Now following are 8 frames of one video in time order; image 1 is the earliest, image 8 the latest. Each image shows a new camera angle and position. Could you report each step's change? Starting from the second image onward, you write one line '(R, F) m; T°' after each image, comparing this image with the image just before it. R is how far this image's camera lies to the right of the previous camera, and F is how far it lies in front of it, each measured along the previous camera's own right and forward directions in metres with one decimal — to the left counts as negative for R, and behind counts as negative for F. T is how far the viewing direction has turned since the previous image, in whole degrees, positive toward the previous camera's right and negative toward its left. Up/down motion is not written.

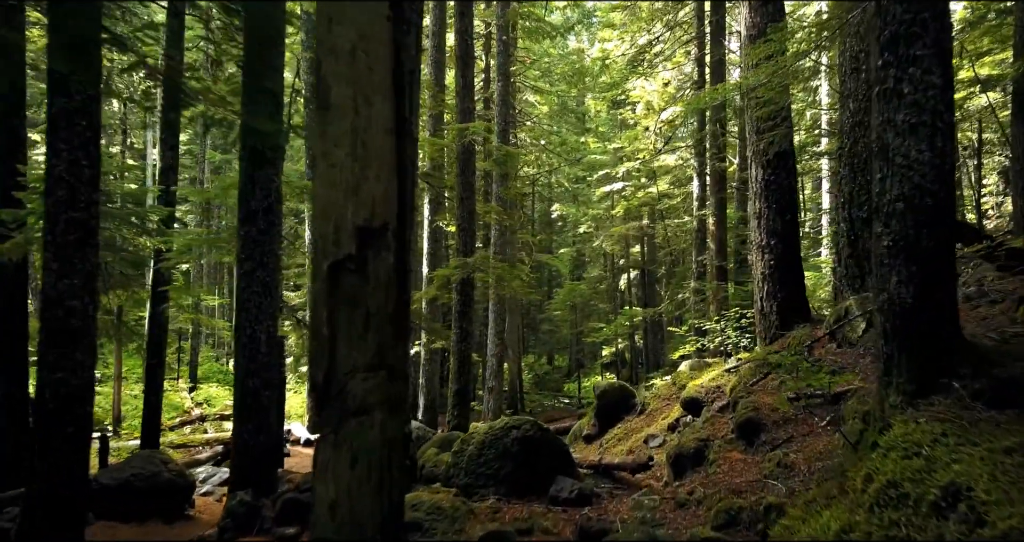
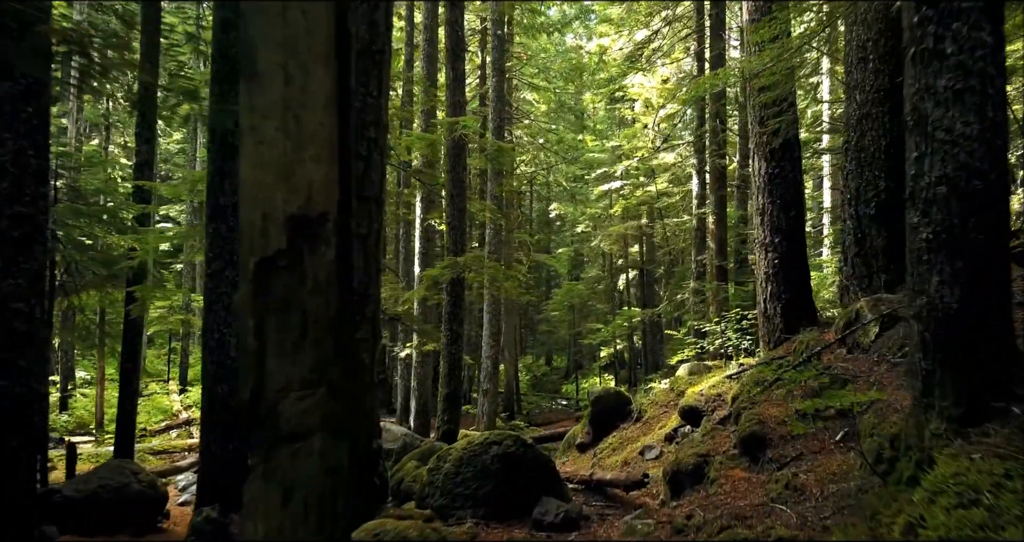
(+0.1, +0.4) m; 0°
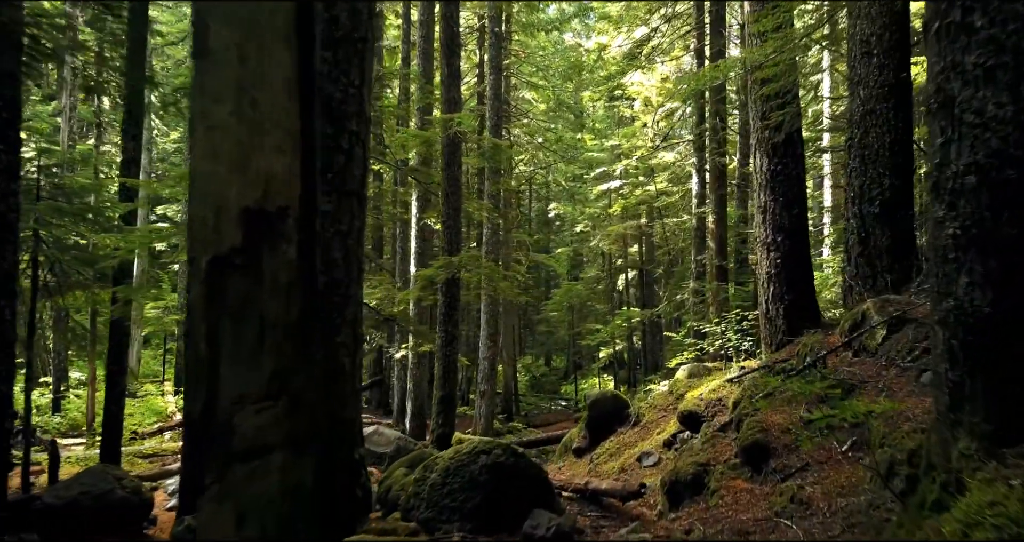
(+0.1, +0.2) m; 0°
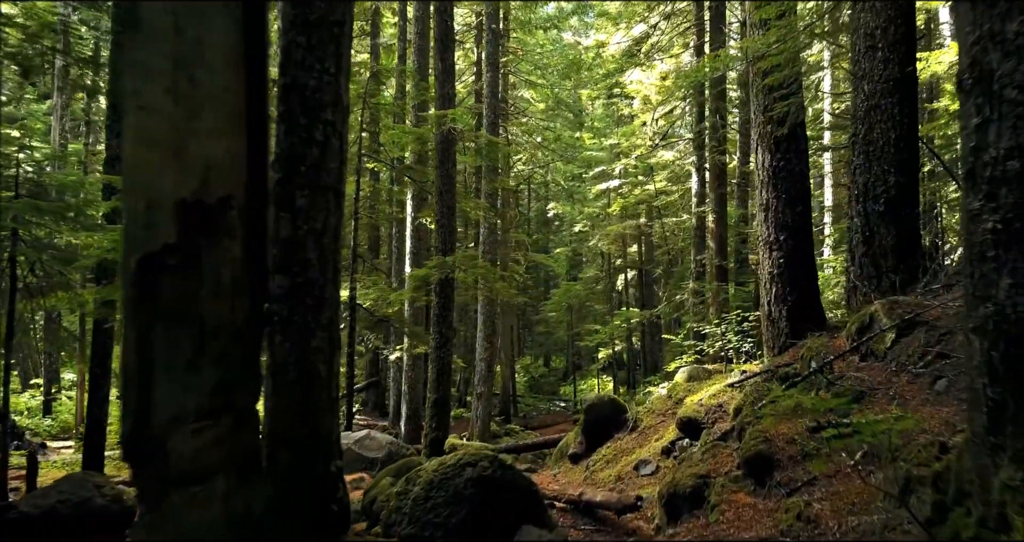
(+0.1, +0.2) m; 0°
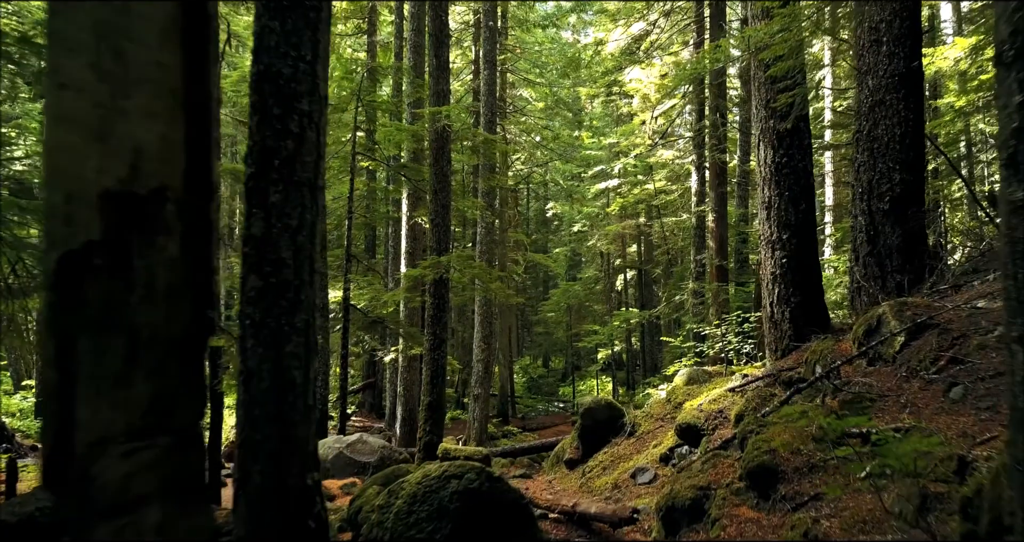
(+0.1, +0.2) m; 0°
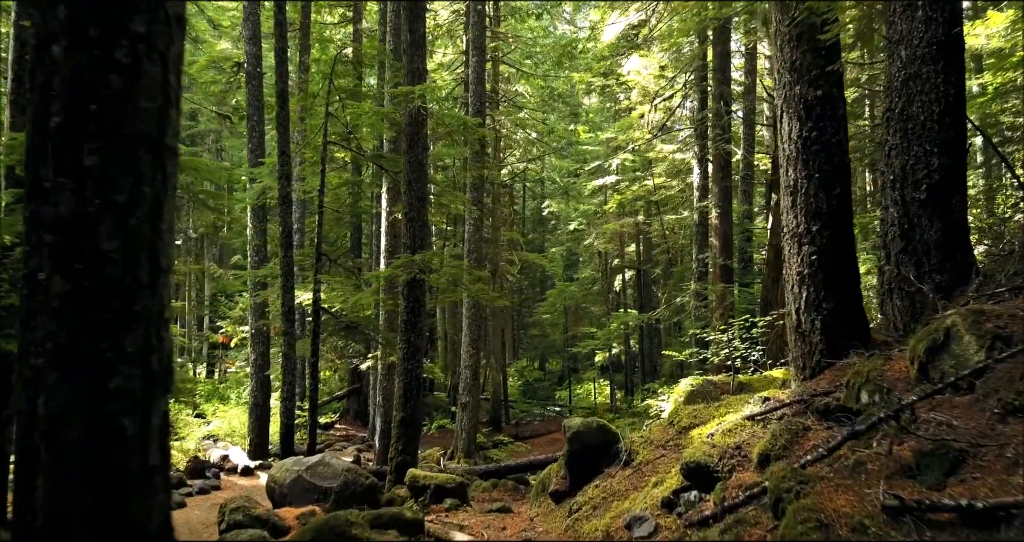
(+0.3, +1.0) m; 0°
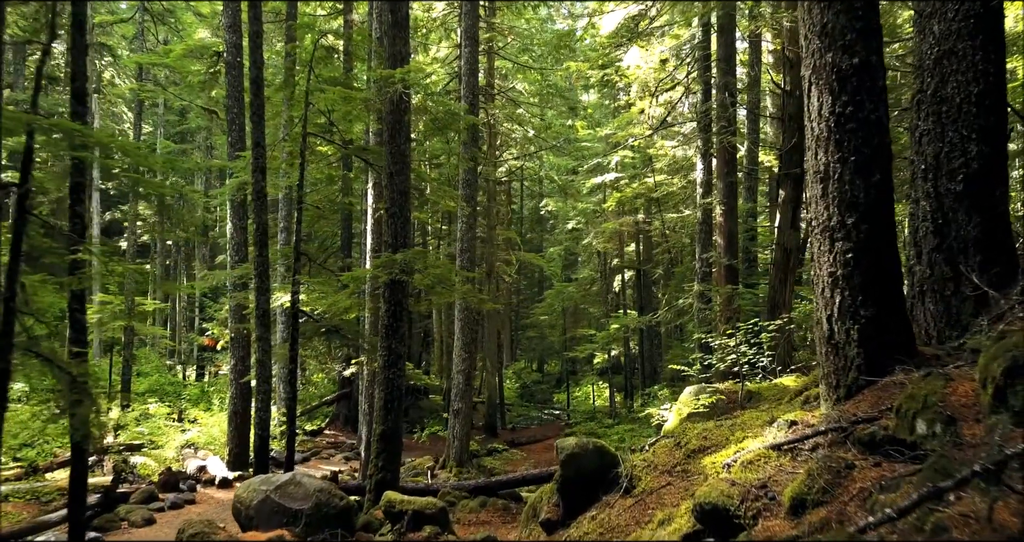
(+0.1, +0.7) m; 0°
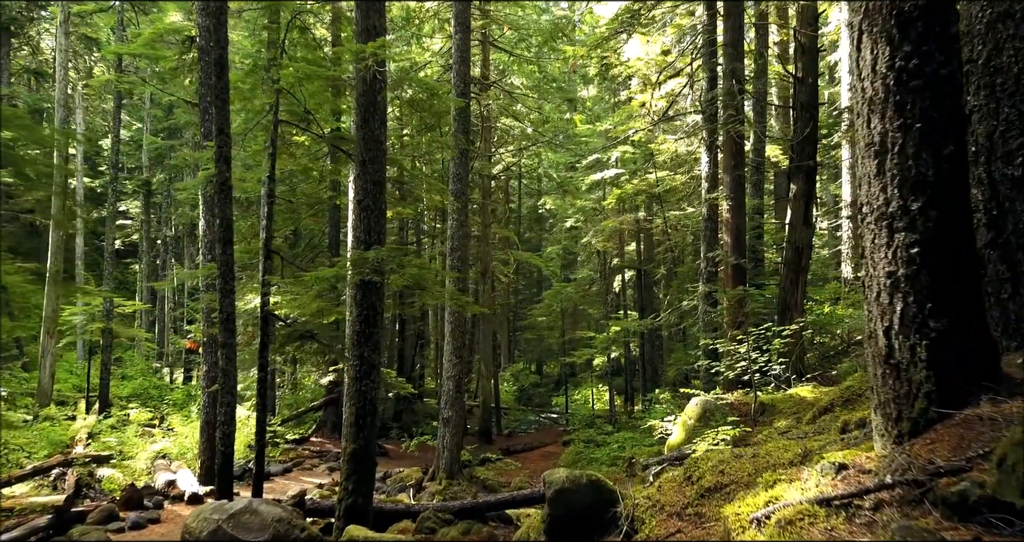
(+0.2, +0.8) m; 0°
